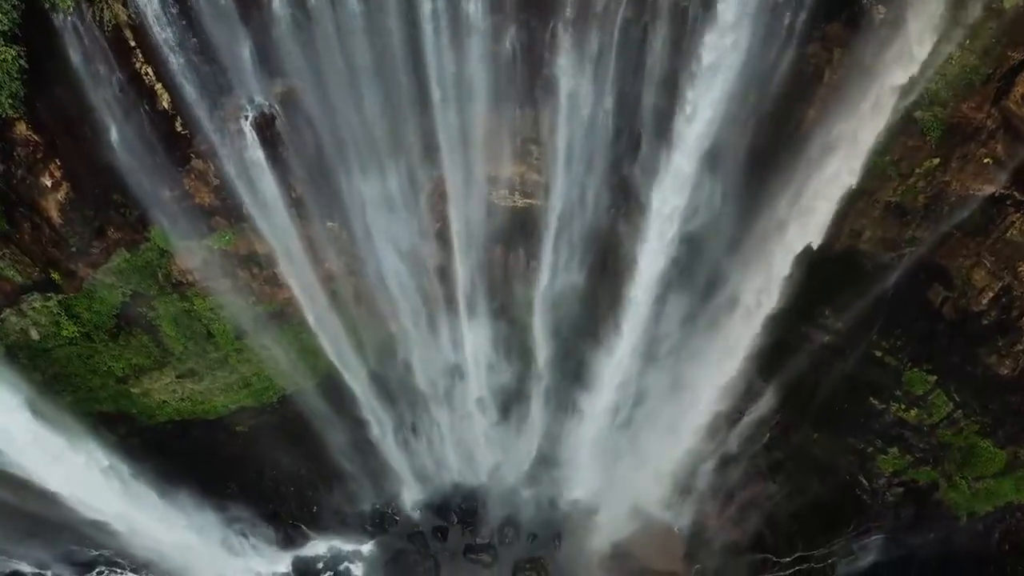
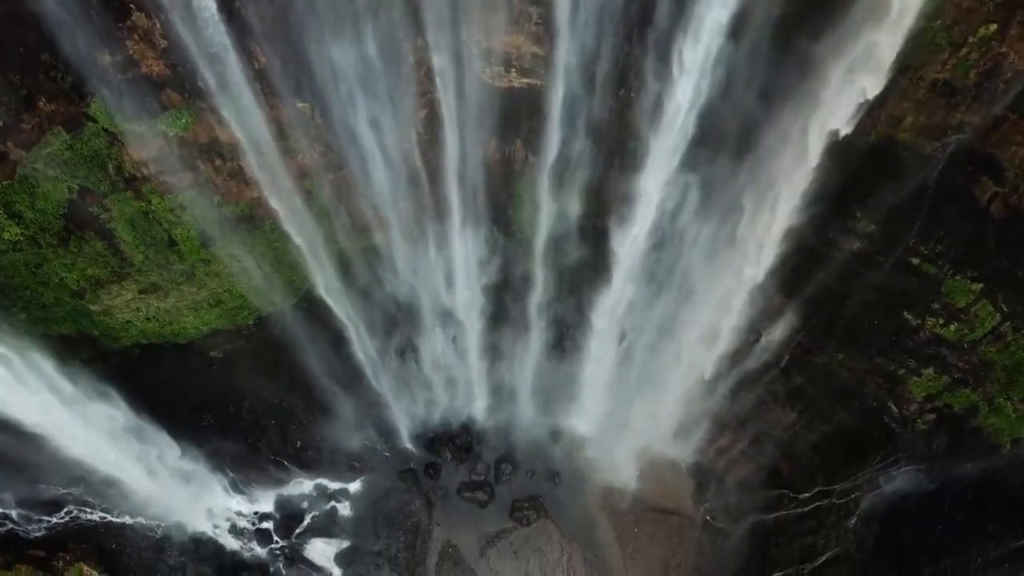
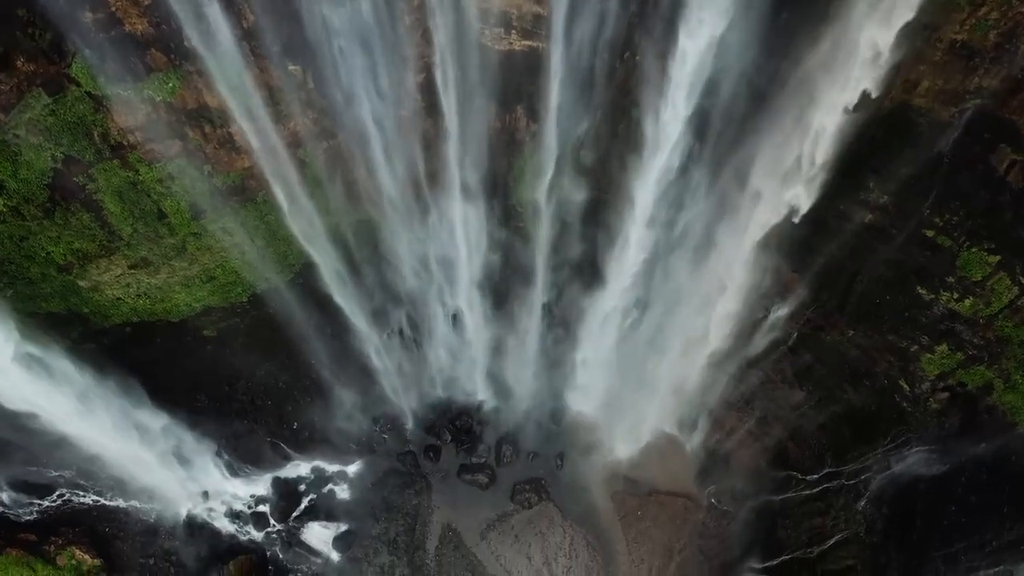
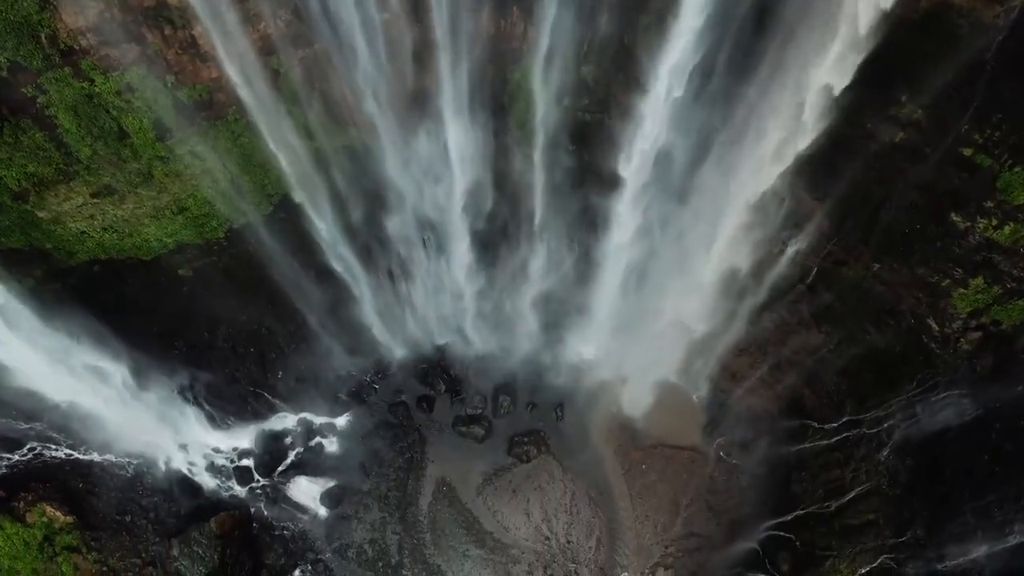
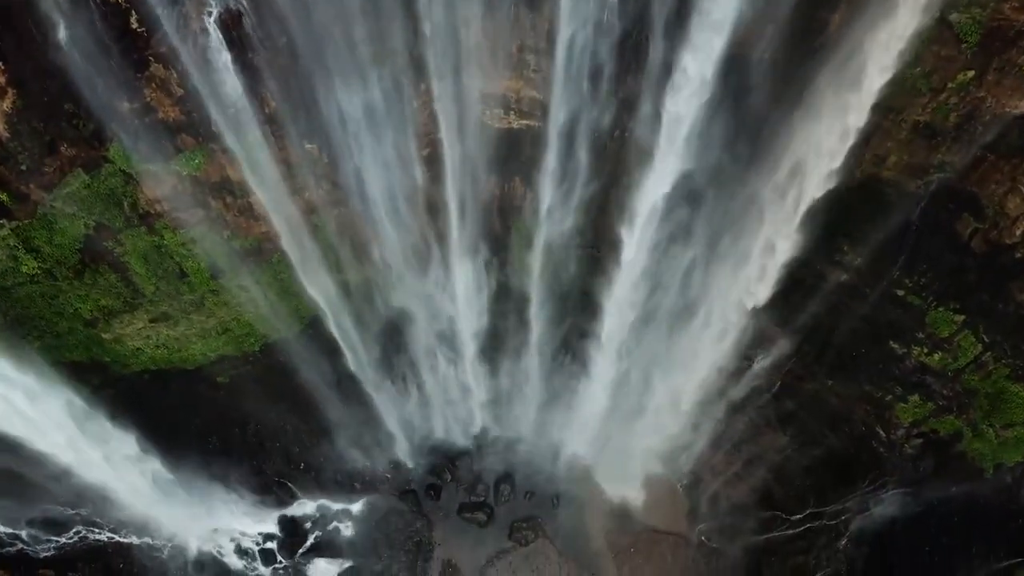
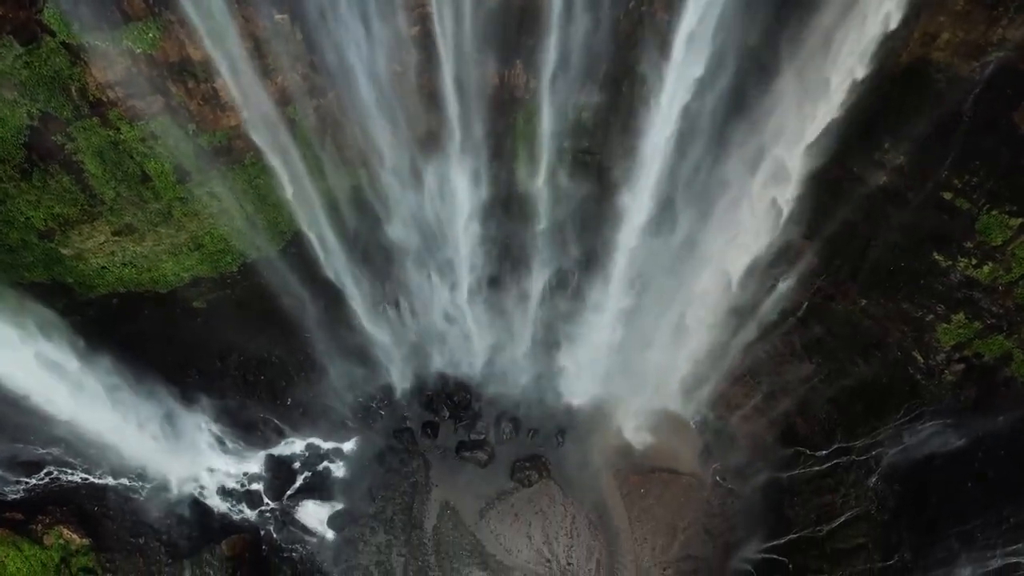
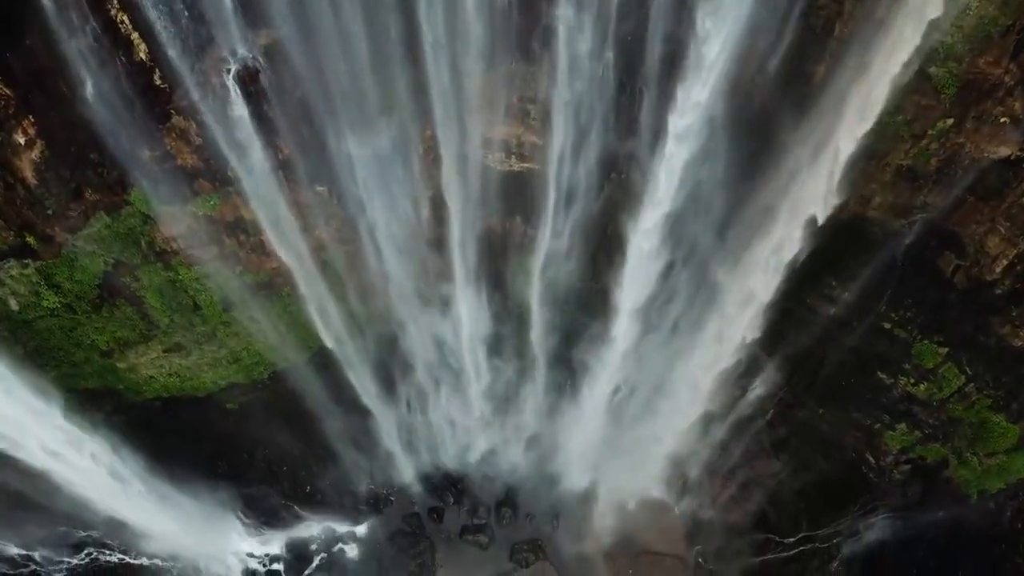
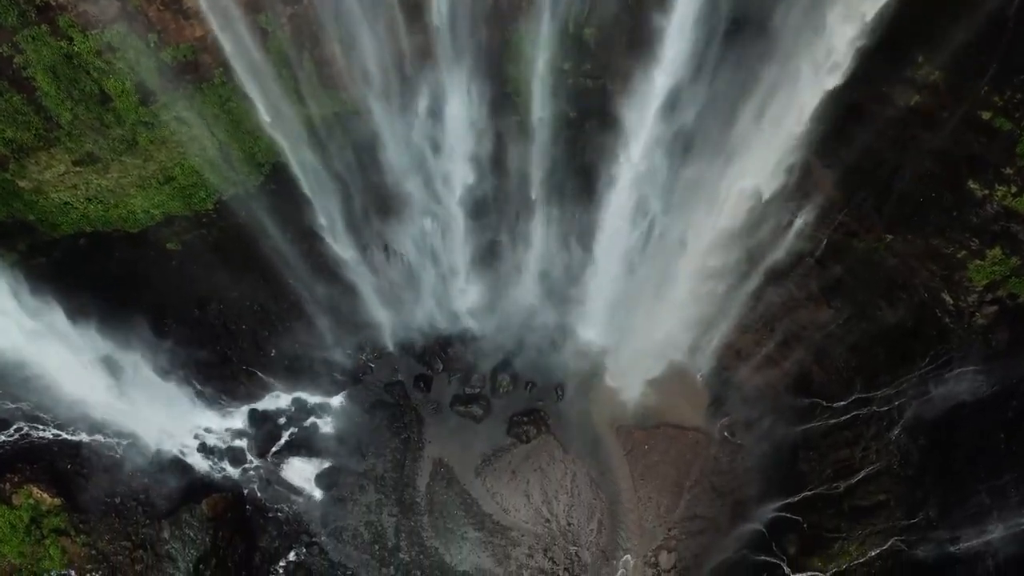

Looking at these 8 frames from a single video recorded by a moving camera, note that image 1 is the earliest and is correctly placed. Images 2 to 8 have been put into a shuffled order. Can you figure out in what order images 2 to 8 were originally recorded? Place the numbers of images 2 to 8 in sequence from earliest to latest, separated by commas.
7, 5, 2, 3, 6, 4, 8
